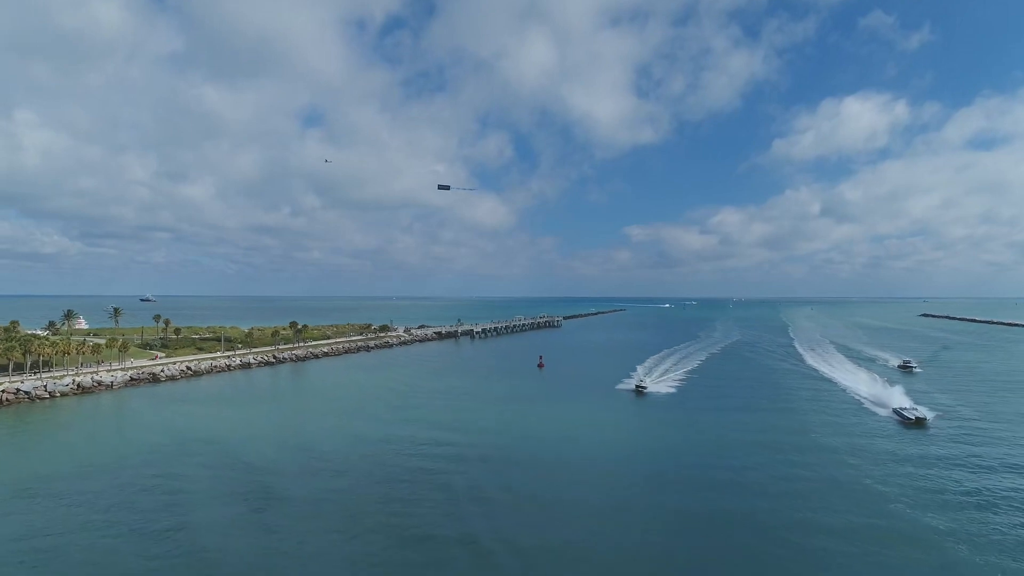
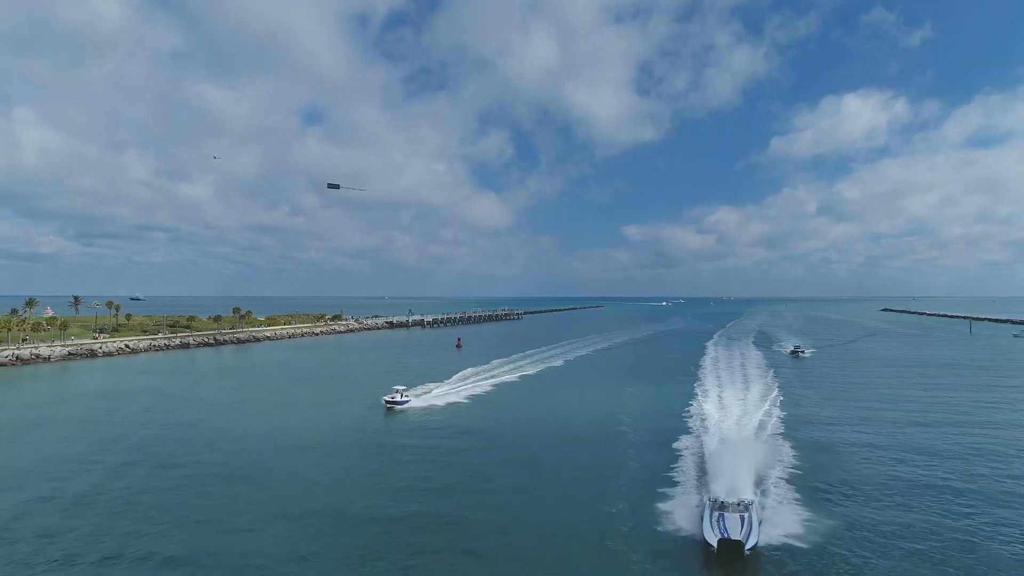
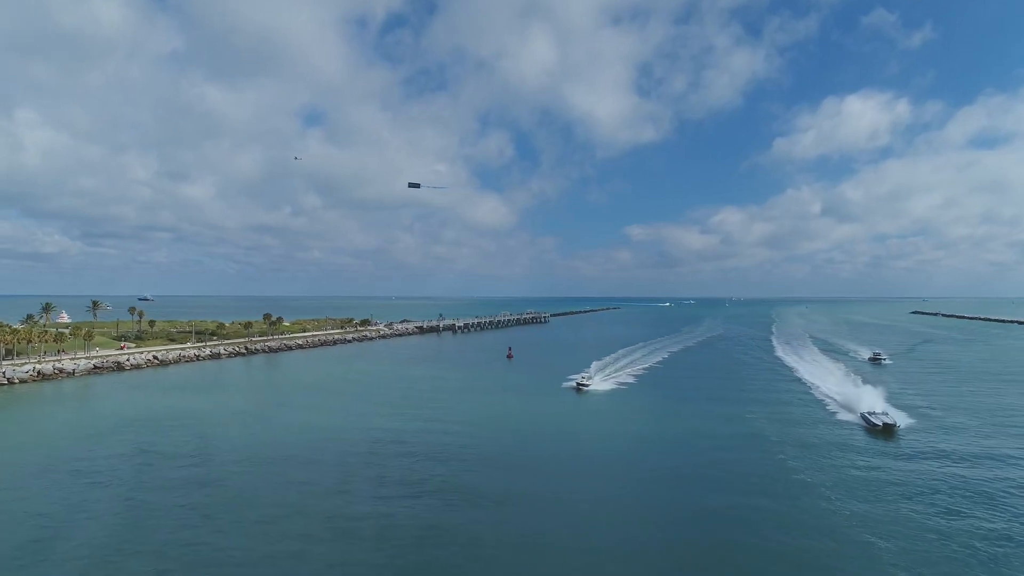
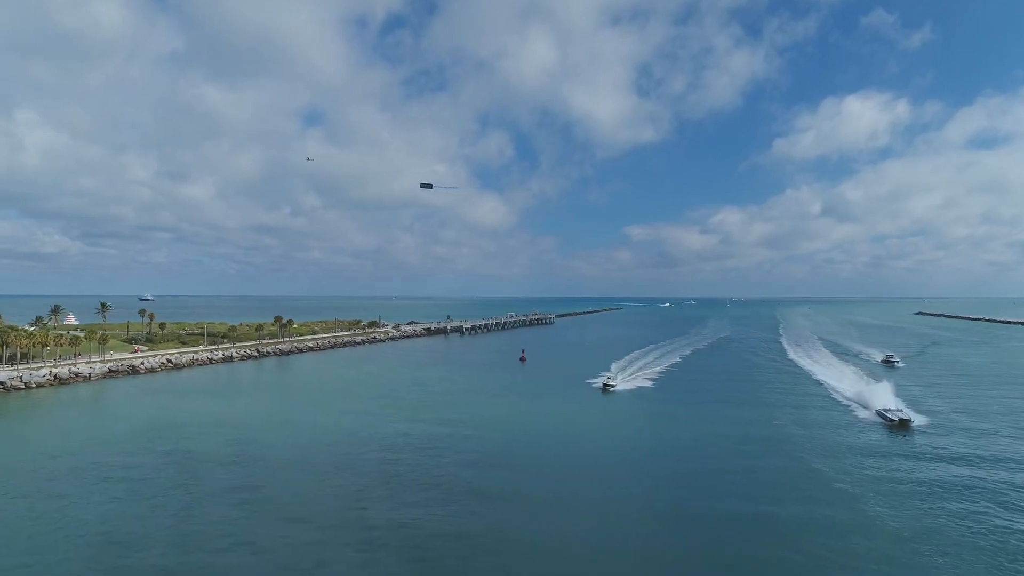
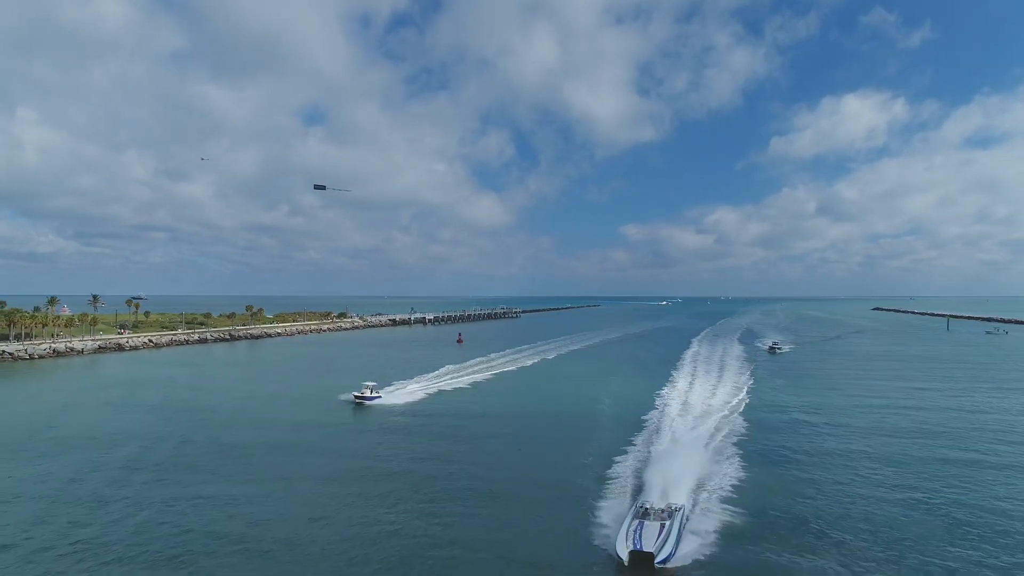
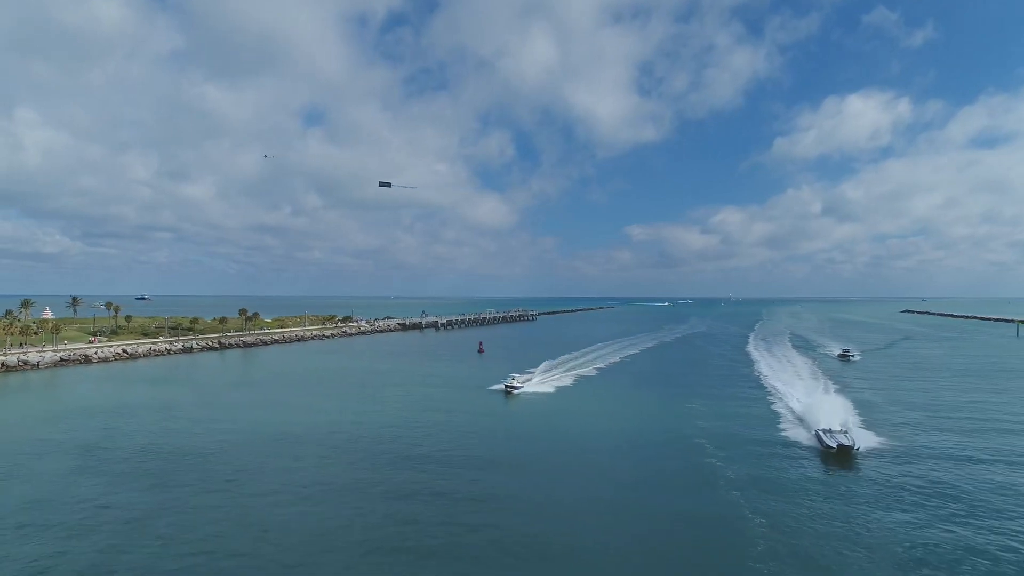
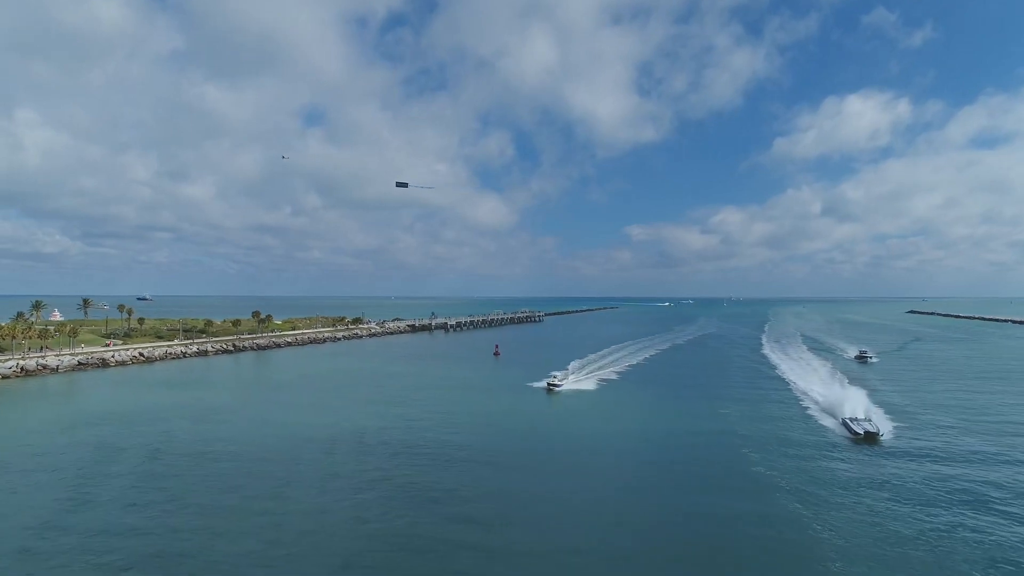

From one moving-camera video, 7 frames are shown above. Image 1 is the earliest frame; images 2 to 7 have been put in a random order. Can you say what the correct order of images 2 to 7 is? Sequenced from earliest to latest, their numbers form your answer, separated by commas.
4, 3, 7, 6, 2, 5
